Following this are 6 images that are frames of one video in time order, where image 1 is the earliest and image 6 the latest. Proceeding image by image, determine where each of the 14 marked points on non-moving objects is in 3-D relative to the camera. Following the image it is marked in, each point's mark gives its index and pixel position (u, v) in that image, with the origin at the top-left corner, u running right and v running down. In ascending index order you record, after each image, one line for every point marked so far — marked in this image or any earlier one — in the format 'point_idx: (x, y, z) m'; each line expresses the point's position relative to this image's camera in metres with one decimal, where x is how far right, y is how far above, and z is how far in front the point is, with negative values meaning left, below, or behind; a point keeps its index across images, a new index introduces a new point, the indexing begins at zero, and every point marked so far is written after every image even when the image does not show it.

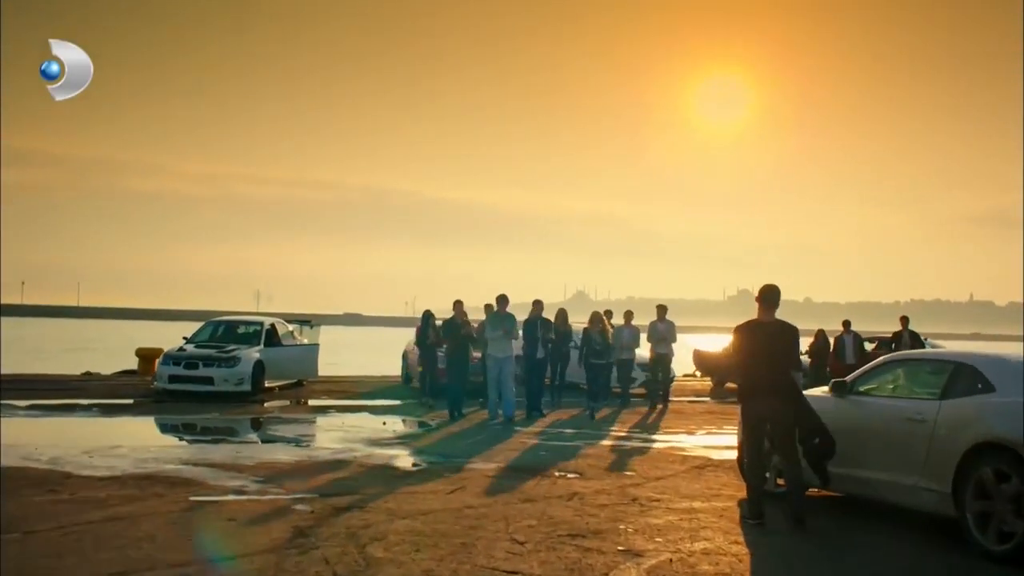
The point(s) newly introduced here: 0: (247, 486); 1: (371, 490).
0: (-2.1, -1.5, +9.6) m
1: (-1.1, -1.6, +9.4) m
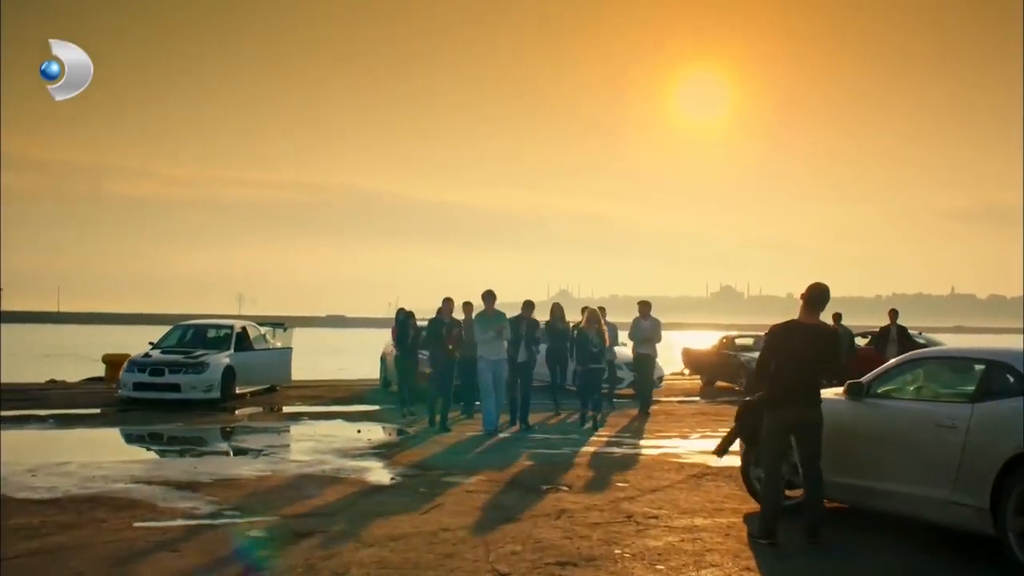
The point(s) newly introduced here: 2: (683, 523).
0: (-2.2, -1.6, +8.8) m
1: (-1.2, -1.6, +8.7) m
2: (+1.1, -1.6, +8.3) m
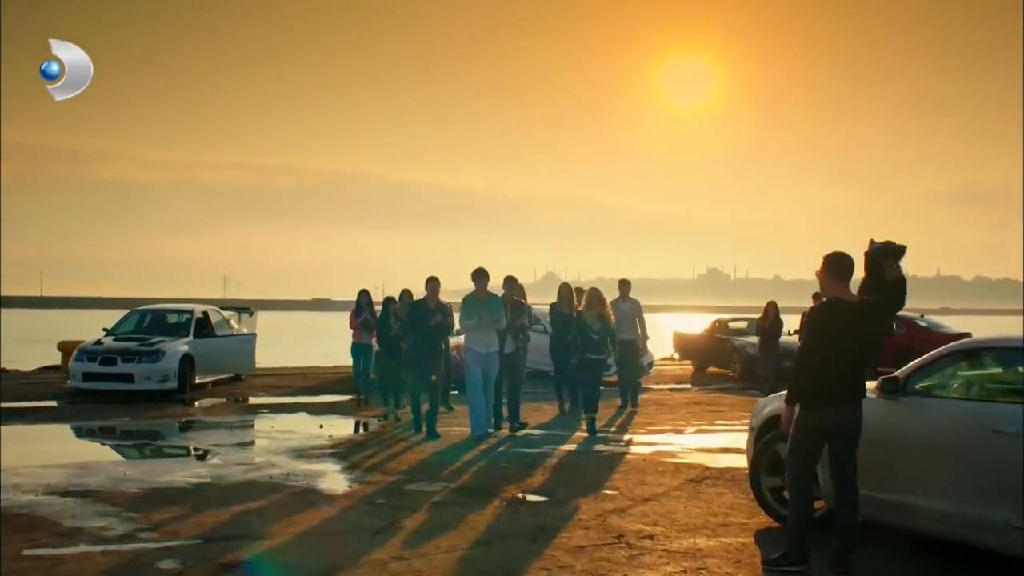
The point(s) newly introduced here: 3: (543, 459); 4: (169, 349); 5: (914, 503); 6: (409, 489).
0: (-2.4, -1.4, +7.5) m
1: (-1.4, -1.4, +7.3) m
2: (+1.0, -1.5, +7.0) m
3: (+0.3, -1.5, +10.7) m
4: (-5.0, -0.9, +17.9) m
5: (+2.2, -1.2, +6.8) m
6: (-0.7, -1.5, +9.0) m
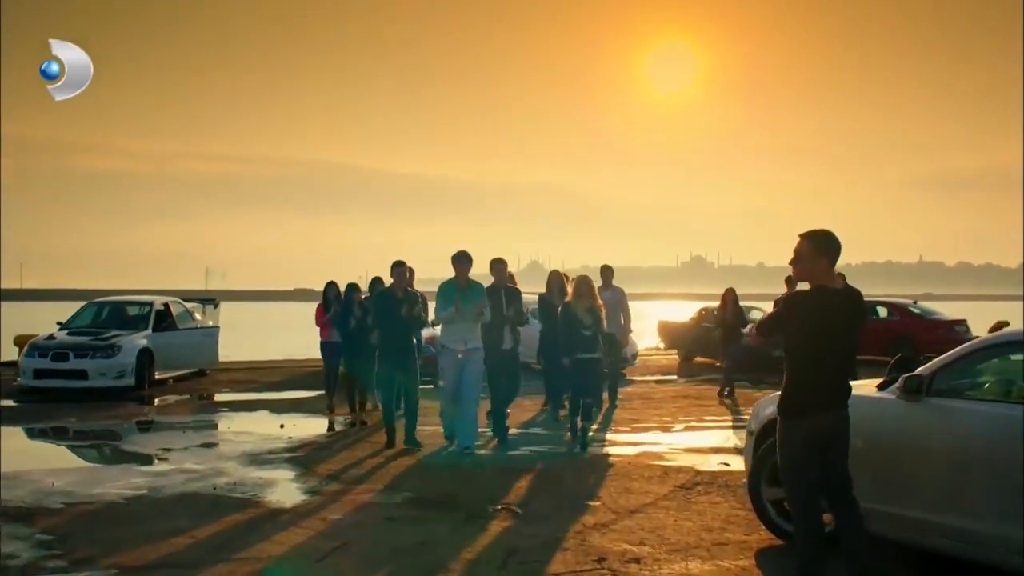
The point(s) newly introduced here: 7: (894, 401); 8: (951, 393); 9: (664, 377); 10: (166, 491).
0: (-2.6, -1.4, +6.5) m
1: (-1.6, -1.4, +6.4) m
2: (+0.8, -1.4, +6.1) m
3: (0.0, -1.4, +9.8) m
4: (-5.3, -0.8, +16.9) m
5: (+2.0, -1.1, +5.9) m
6: (-0.9, -1.4, +8.1) m
7: (+2.0, -0.6, +6.4) m
8: (+2.2, -0.5, +6.2) m
9: (+2.4, -1.4, +19.9) m
10: (-2.4, -1.4, +8.6) m
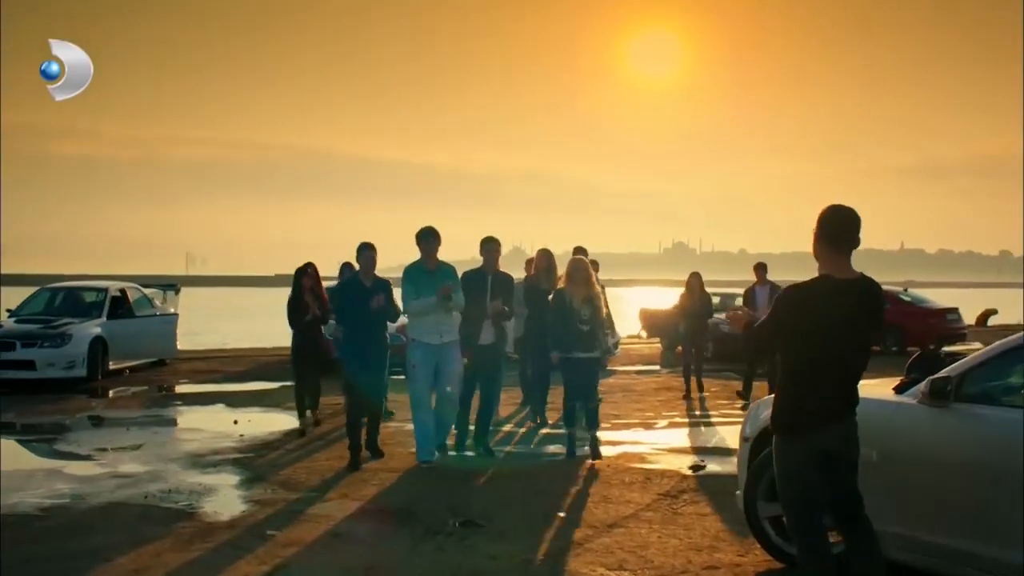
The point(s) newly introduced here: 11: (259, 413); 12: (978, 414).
0: (-2.8, -1.3, +5.6) m
1: (-1.8, -1.3, +5.5) m
2: (+0.6, -1.3, +5.2) m
3: (-0.2, -1.3, +8.9) m
4: (-5.6, -0.6, +16.0) m
5: (+1.9, -1.0, +5.0) m
6: (-1.1, -1.3, +7.2) m
7: (+1.8, -0.5, +5.6) m
8: (+2.0, -0.5, +5.4) m
9: (+2.1, -1.2, +19.0) m
10: (-2.6, -1.3, +7.7) m
11: (-2.6, -1.3, +12.8) m
12: (+2.0, -0.5, +5.3) m
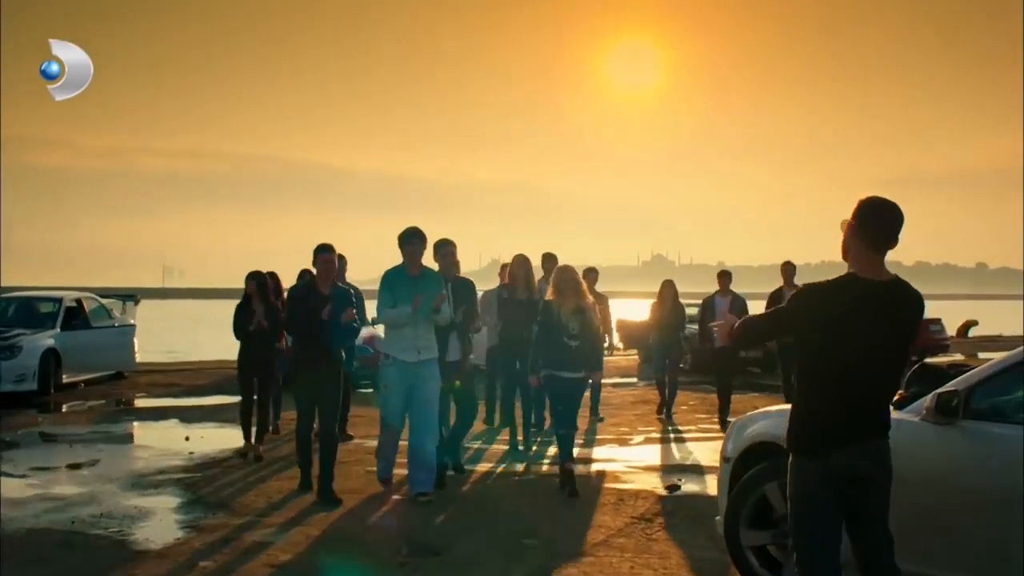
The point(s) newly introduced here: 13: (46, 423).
0: (-3.0, -1.3, +5.0) m
1: (-1.9, -1.3, +4.8) m
2: (+0.4, -1.3, +4.6) m
3: (-0.4, -1.3, +8.3) m
4: (-6.0, -0.7, +15.3) m
5: (+1.7, -1.1, +4.5) m
6: (-1.3, -1.3, +6.6) m
7: (+1.6, -0.5, +5.0) m
8: (+1.8, -0.5, +4.8) m
9: (+1.6, -1.4, +18.5) m
10: (-2.8, -1.4, +7.0) m
11: (-2.9, -1.4, +12.1) m
12: (+1.8, -0.5, +4.7) m
13: (-5.2, -1.5, +13.8) m
